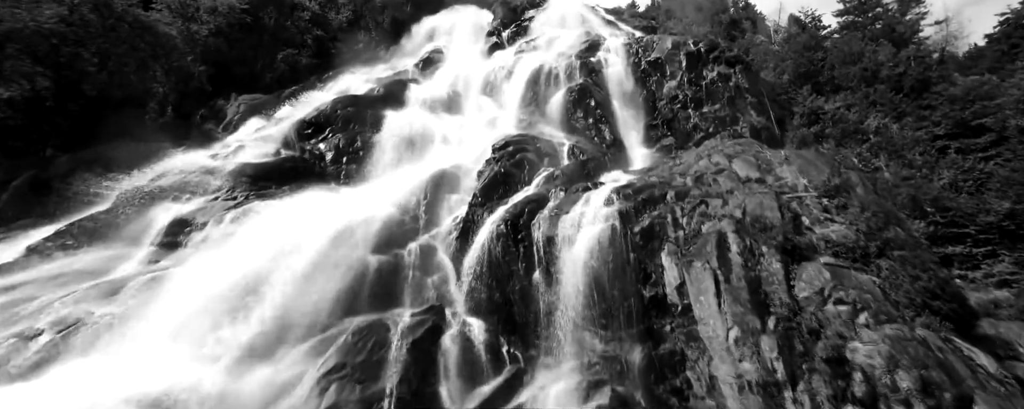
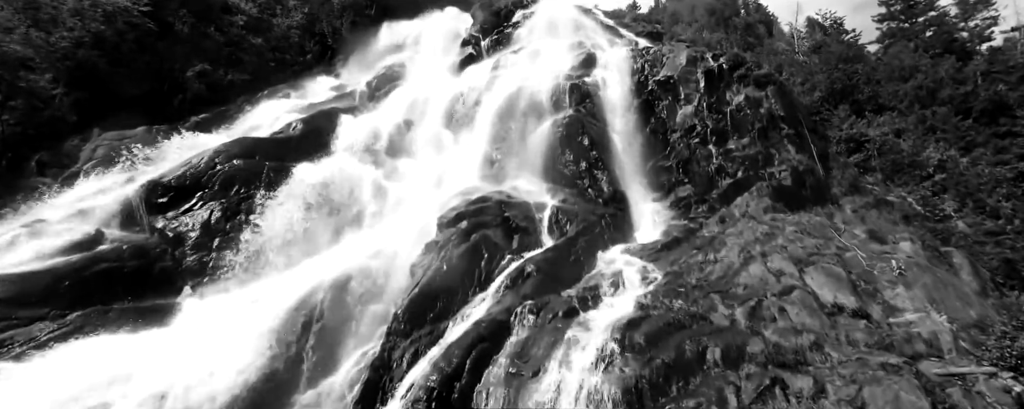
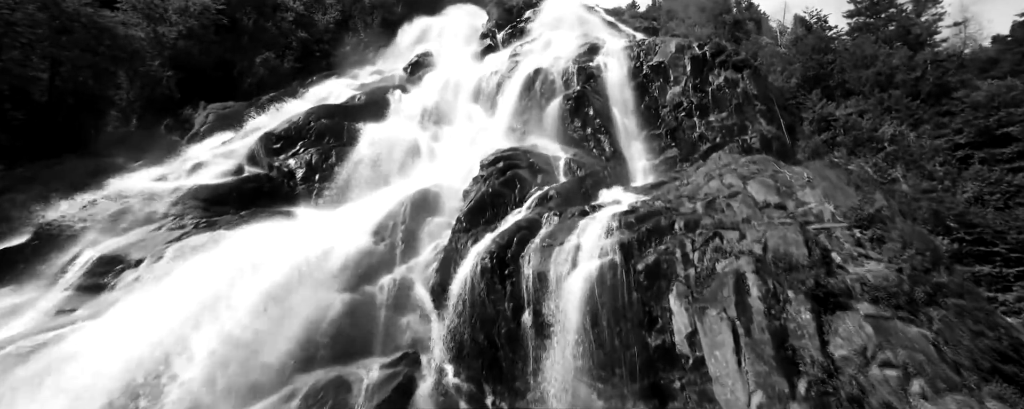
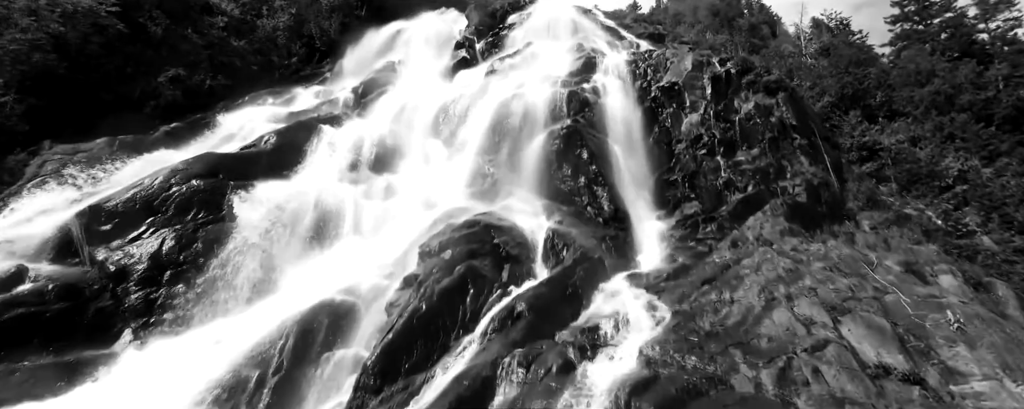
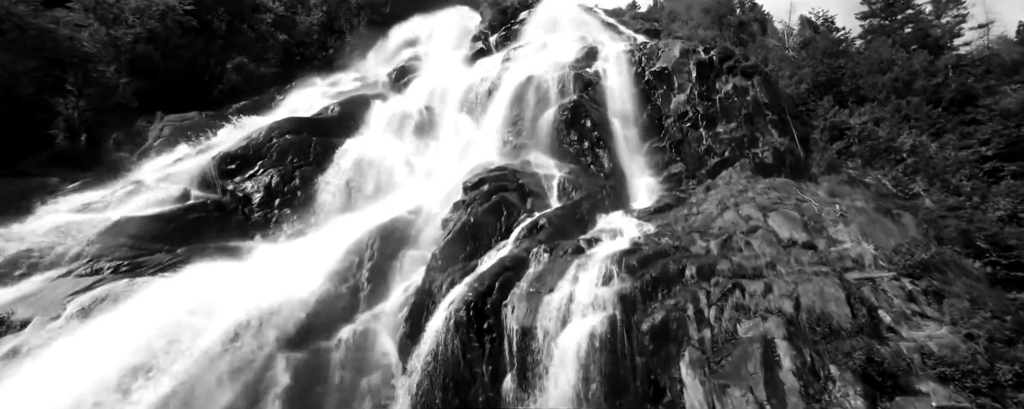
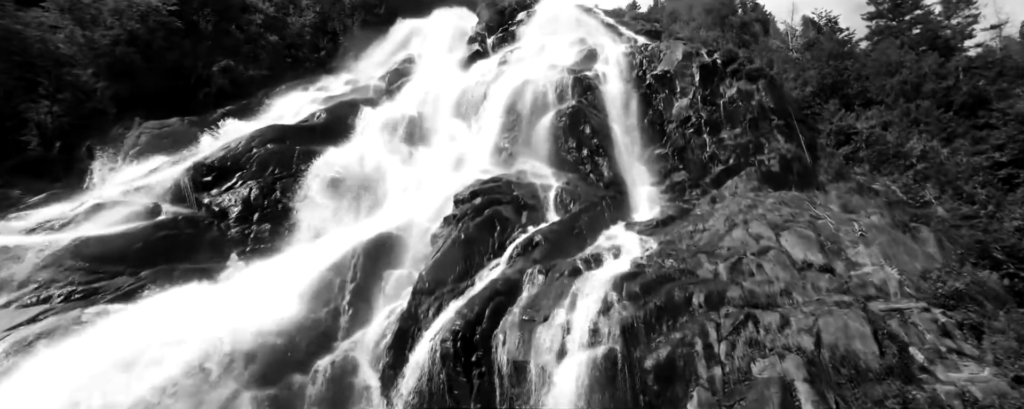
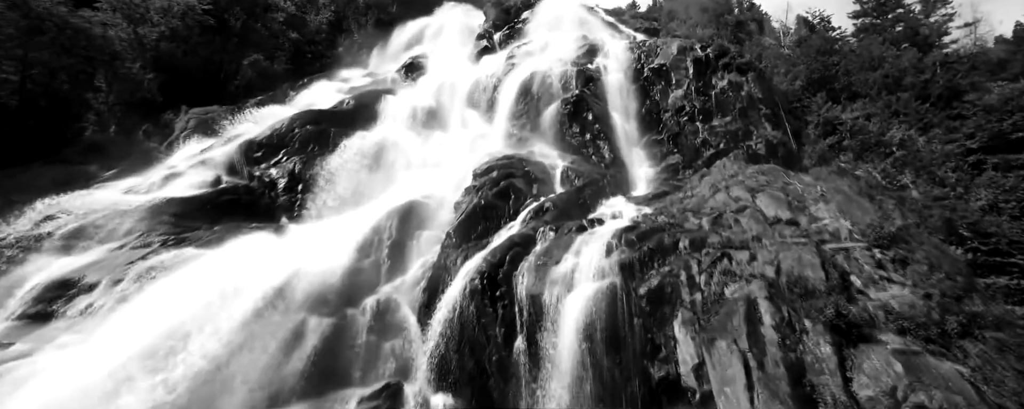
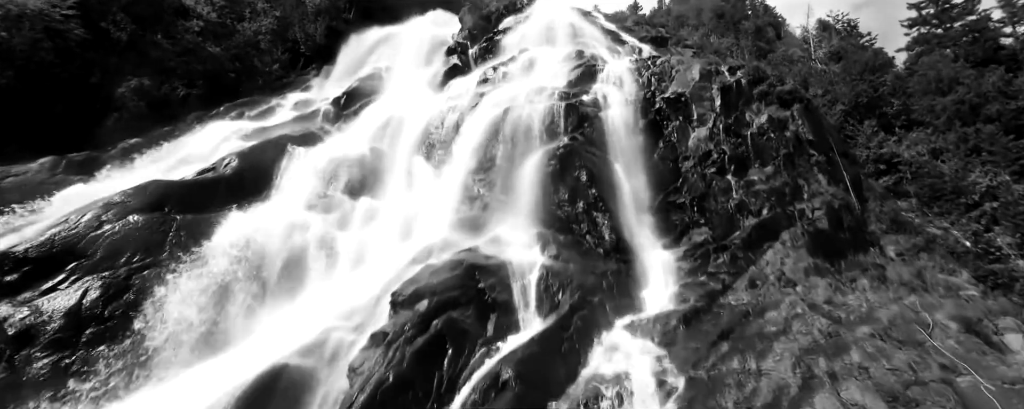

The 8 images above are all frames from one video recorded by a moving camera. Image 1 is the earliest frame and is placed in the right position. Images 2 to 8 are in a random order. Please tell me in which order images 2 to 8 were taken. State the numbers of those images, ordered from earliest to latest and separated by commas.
3, 7, 5, 6, 2, 4, 8
